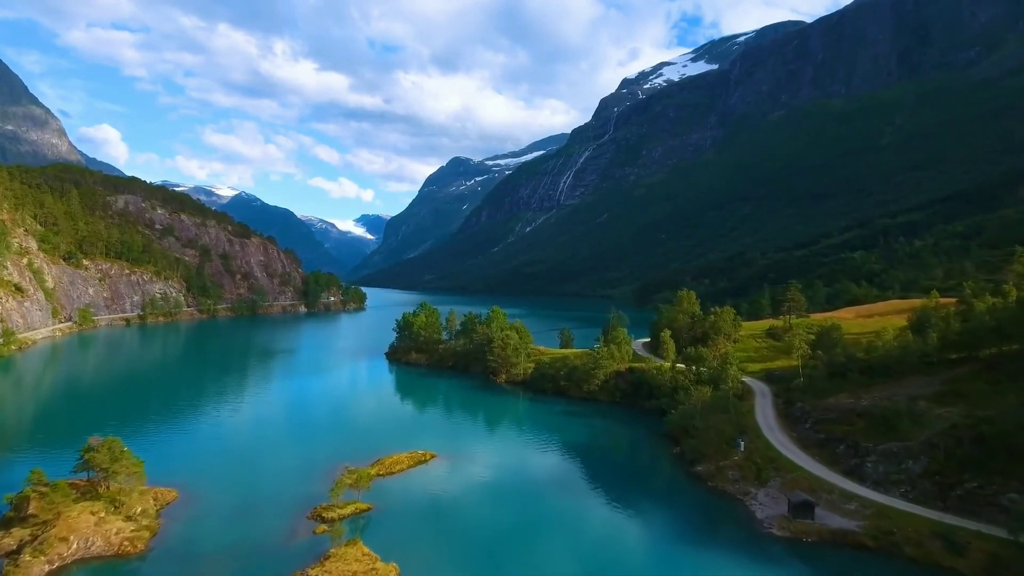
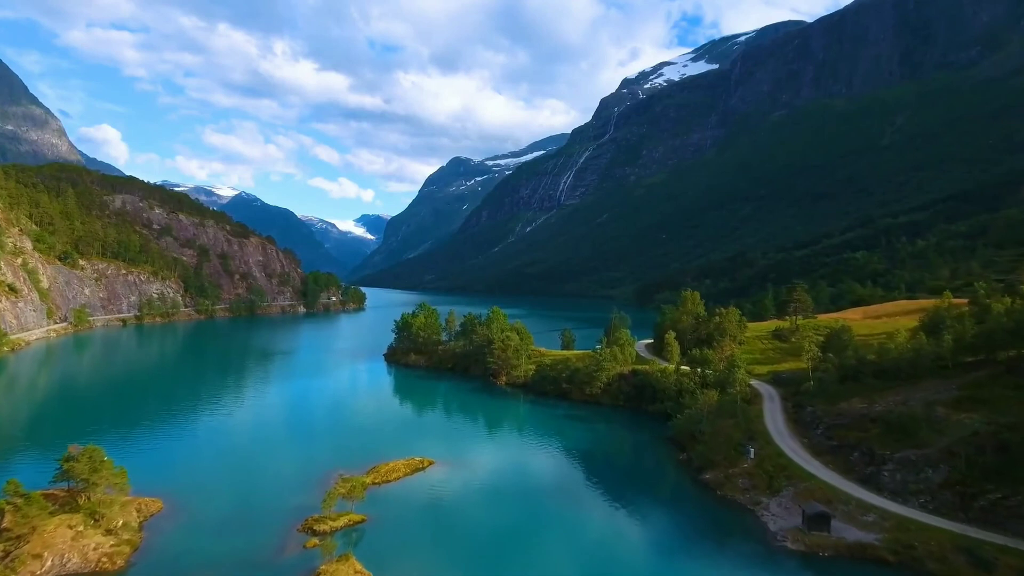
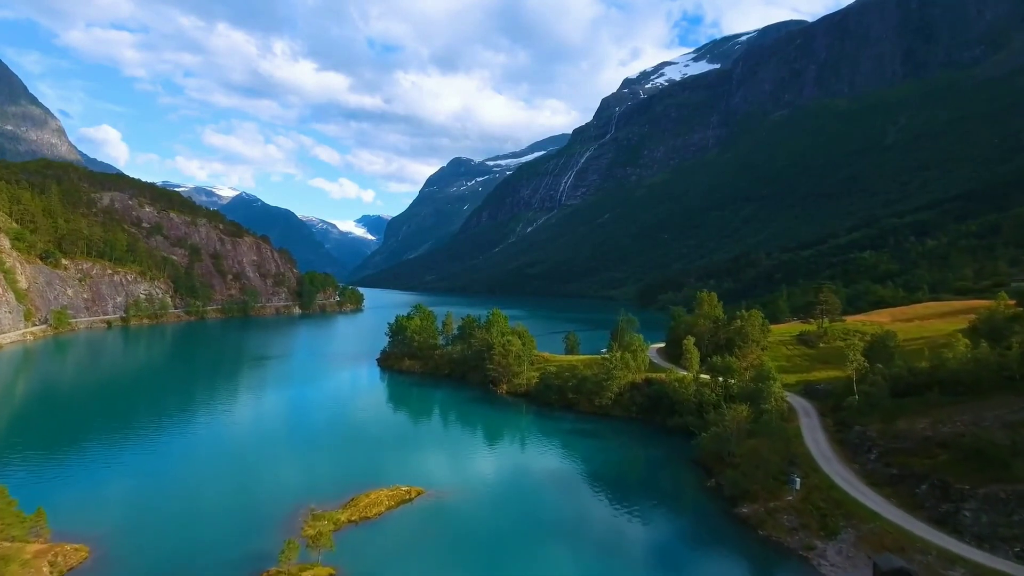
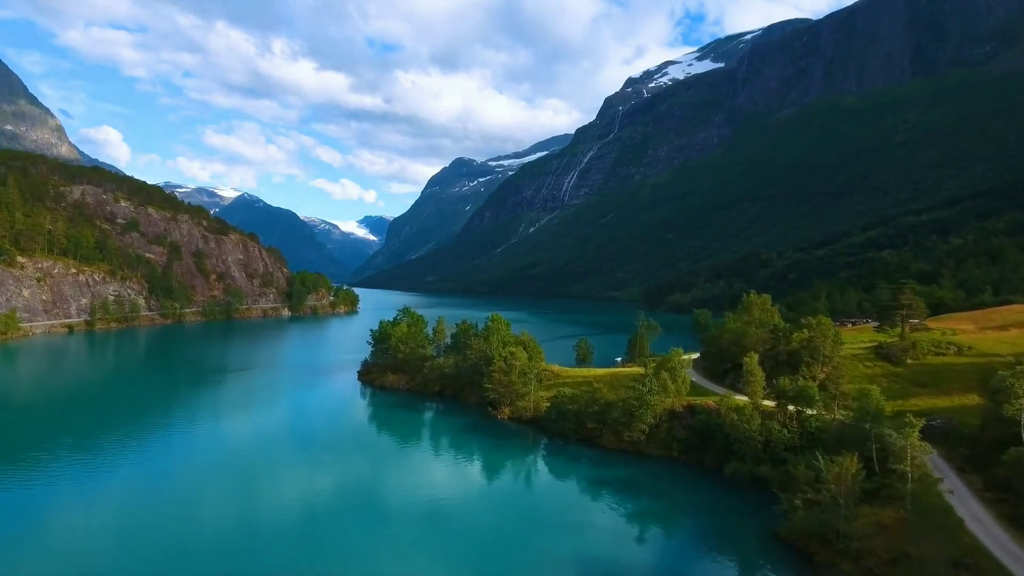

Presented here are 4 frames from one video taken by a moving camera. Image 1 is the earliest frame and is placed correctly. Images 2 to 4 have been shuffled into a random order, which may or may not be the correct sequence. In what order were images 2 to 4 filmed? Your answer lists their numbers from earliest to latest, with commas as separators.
2, 3, 4
